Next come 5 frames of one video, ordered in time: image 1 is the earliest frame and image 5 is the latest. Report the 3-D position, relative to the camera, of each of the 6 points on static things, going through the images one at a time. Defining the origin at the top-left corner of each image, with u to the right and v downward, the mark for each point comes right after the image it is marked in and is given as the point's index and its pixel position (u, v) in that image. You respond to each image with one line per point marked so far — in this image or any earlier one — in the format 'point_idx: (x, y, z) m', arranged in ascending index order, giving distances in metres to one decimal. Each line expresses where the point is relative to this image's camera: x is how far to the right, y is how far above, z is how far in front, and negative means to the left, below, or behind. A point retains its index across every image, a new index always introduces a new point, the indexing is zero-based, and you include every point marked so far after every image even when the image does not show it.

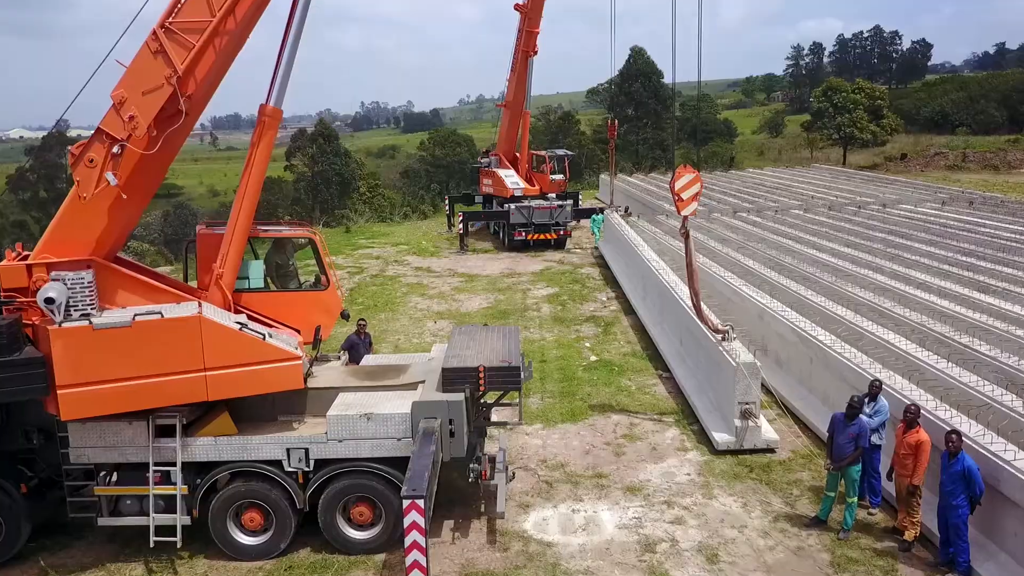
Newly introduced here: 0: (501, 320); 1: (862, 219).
0: (-0.1, -0.4, +10.9) m
1: (+6.0, +1.2, +13.8) m
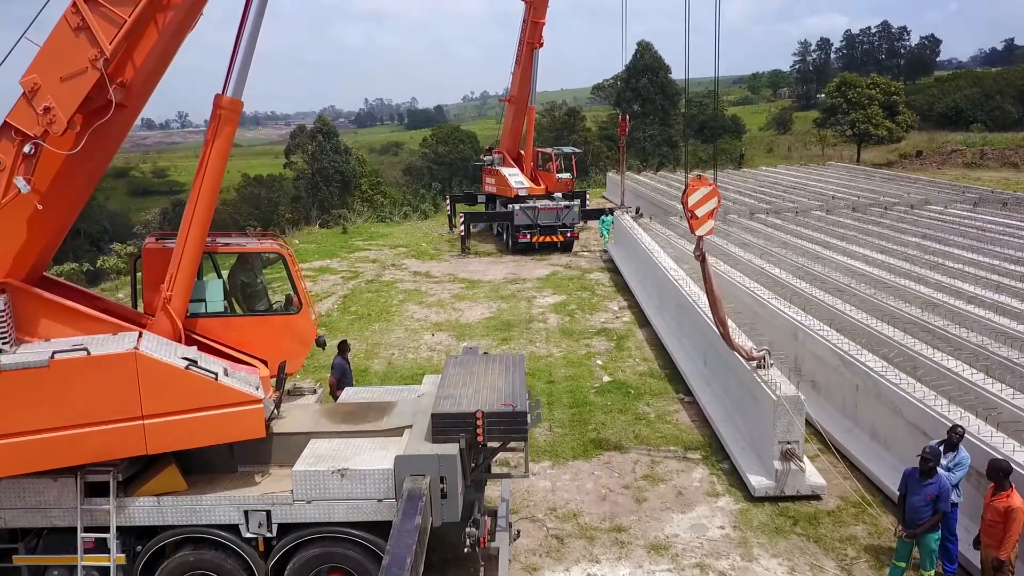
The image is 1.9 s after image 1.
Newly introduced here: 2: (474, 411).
0: (-0.1, -0.6, +10.0) m
1: (+6.1, +1.1, +13.0) m
2: (-0.2, -0.6, +4.0) m
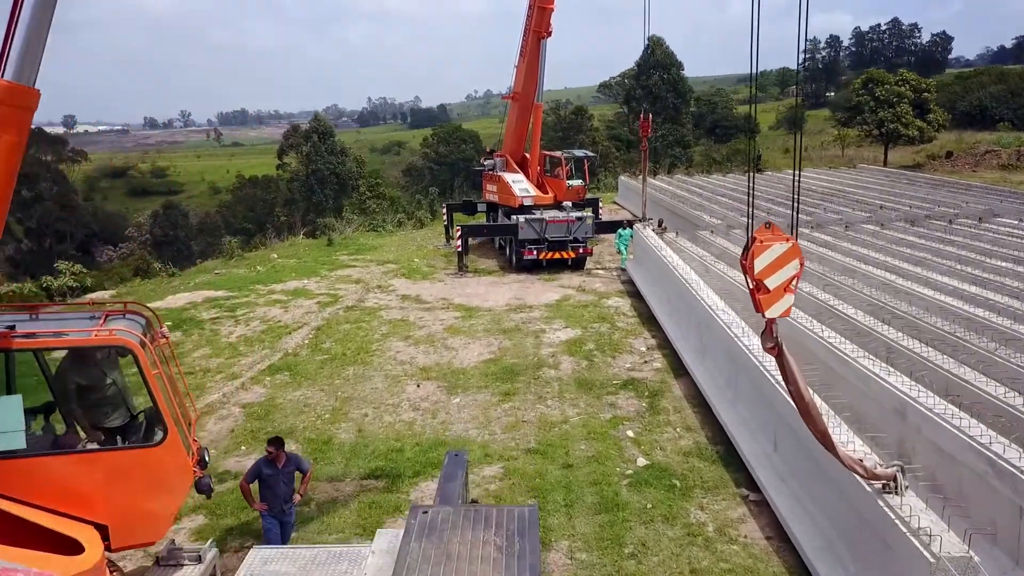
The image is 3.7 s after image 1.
0: (-0.1, -1.0, +8.1) m
1: (+6.2, +0.7, +11.0) m
2: (-0.2, -1.0, +2.1) m
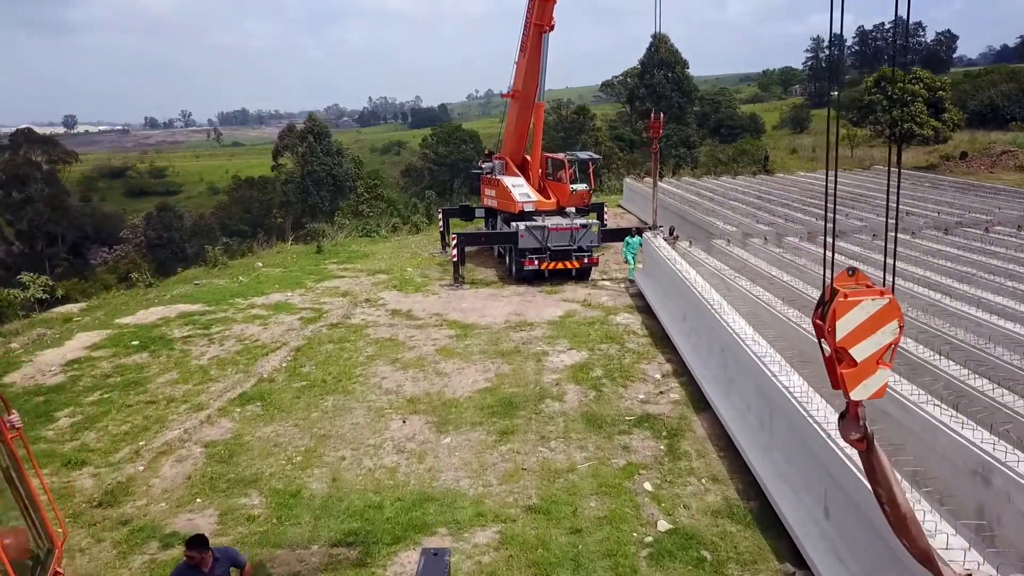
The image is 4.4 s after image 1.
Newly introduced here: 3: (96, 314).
0: (-0.1, -1.2, +7.1) m
1: (+6.2, +0.5, +10.0) m
2: (-0.2, -1.2, +1.1) m
3: (-6.2, -0.4, +12.0) m
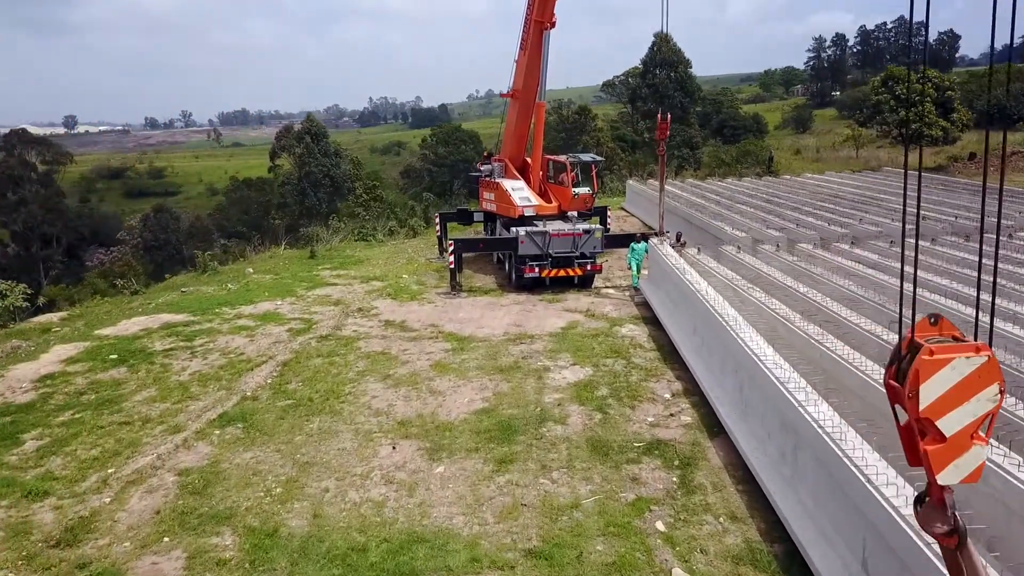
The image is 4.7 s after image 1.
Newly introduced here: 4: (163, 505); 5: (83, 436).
0: (-0.1, -1.3, +6.6) m
1: (+6.1, +0.4, +9.5) m
2: (-0.2, -1.4, +0.6) m
3: (-6.2, -0.5, +11.5) m
4: (-2.6, -1.6, +6.0) m
5: (-4.0, -1.4, +7.5) m
